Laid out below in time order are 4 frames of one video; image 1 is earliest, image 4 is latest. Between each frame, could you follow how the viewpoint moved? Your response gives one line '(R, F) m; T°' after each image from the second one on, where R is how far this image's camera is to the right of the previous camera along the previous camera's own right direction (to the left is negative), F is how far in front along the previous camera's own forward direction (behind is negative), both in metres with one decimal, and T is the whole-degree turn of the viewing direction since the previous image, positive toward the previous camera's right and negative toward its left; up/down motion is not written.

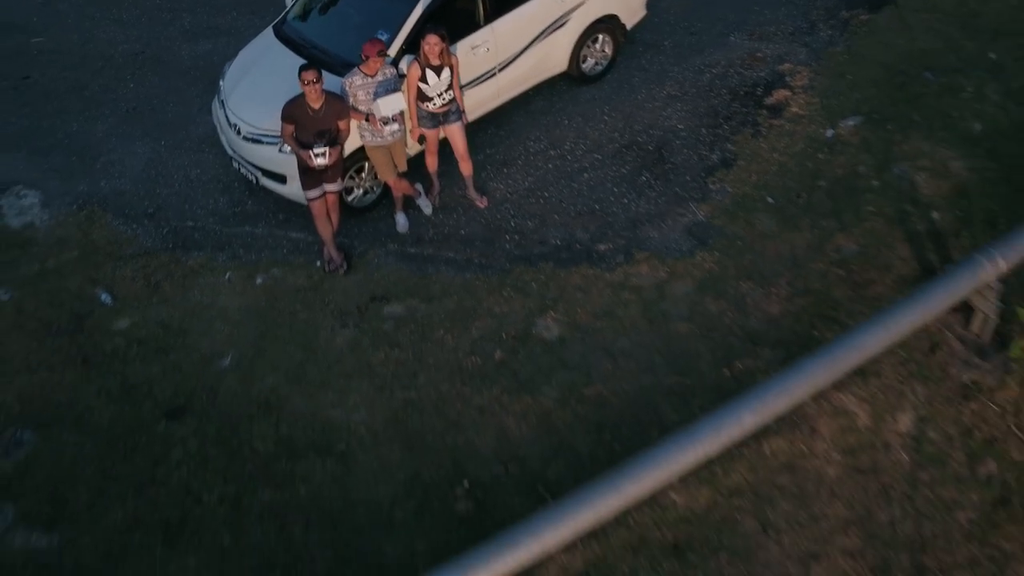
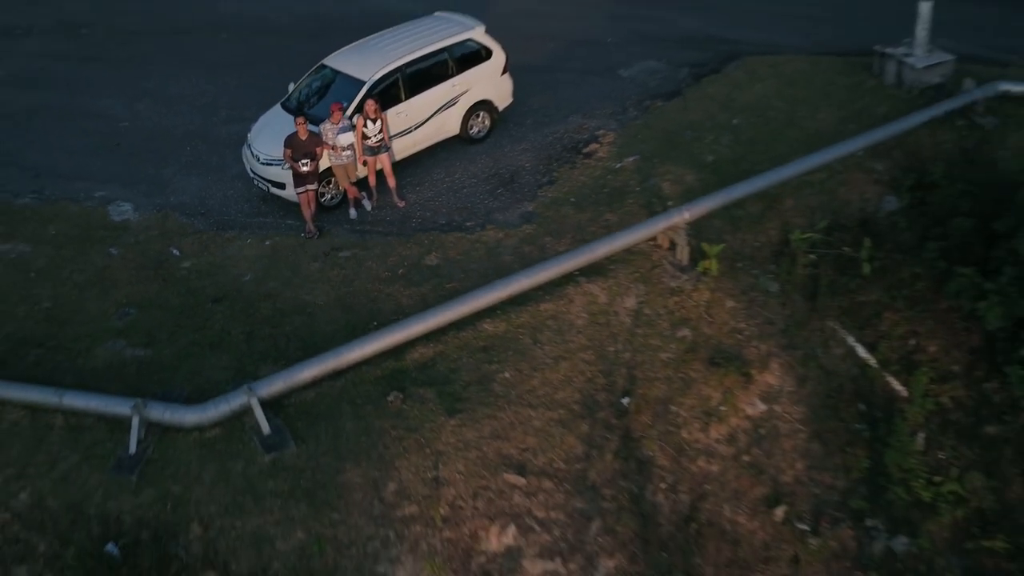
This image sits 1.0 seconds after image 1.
(+0.6, -2.2) m; -1°
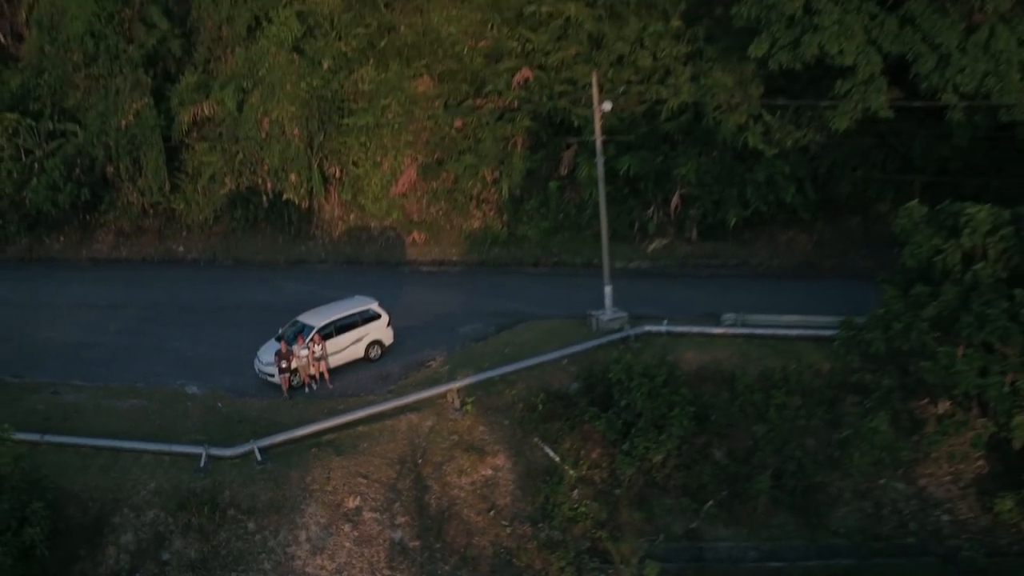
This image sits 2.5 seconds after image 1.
(+1.3, -5.9) m; 0°
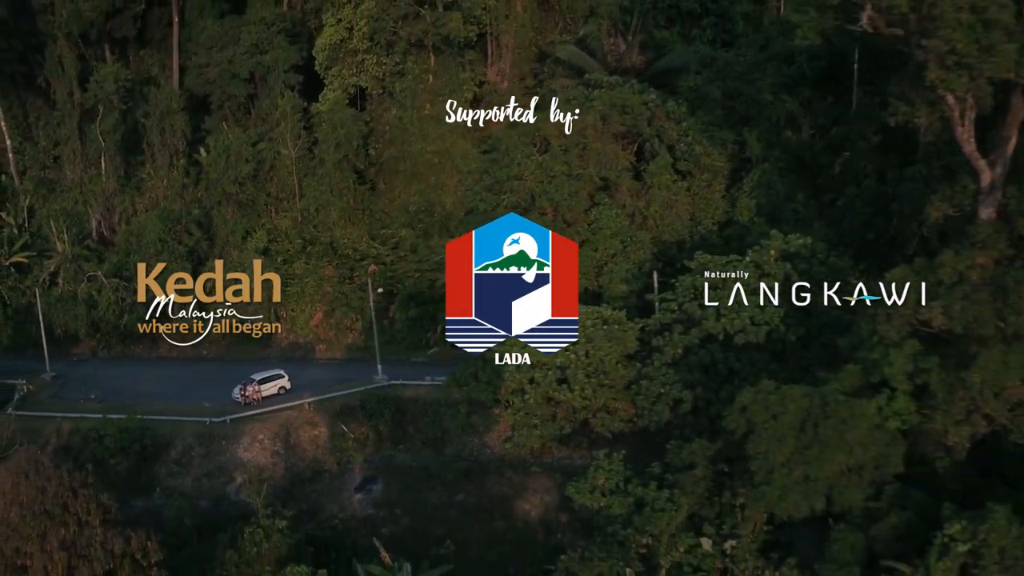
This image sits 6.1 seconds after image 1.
(+5.7, -18.7) m; -1°
